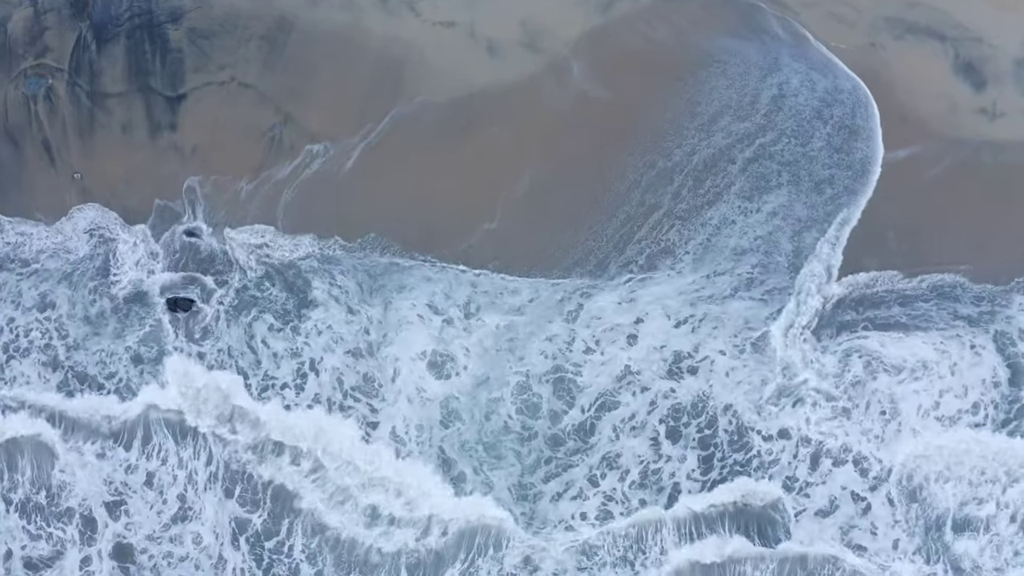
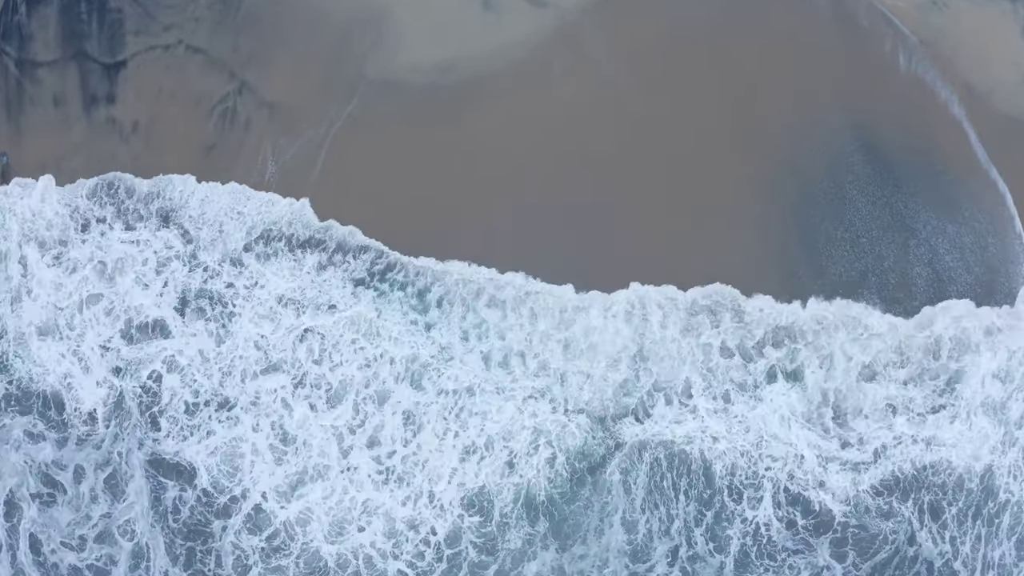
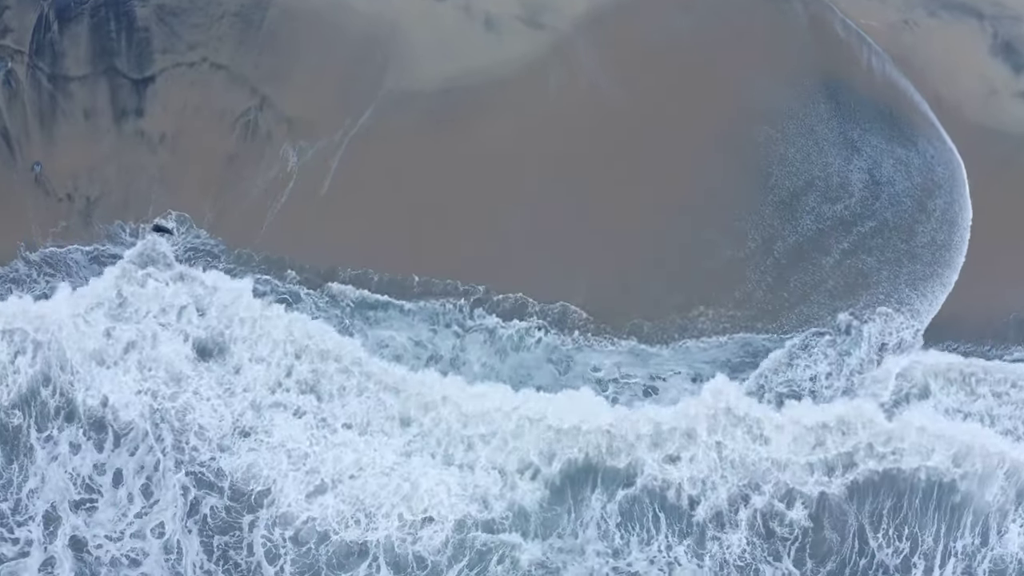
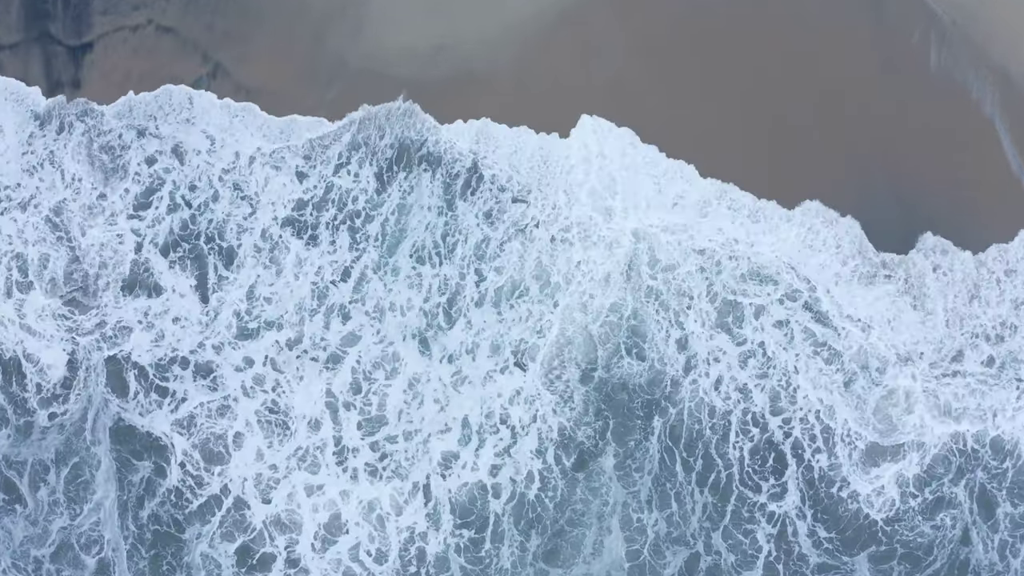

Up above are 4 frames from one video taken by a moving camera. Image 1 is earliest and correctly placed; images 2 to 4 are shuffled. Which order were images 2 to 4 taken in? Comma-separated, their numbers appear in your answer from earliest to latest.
3, 2, 4
